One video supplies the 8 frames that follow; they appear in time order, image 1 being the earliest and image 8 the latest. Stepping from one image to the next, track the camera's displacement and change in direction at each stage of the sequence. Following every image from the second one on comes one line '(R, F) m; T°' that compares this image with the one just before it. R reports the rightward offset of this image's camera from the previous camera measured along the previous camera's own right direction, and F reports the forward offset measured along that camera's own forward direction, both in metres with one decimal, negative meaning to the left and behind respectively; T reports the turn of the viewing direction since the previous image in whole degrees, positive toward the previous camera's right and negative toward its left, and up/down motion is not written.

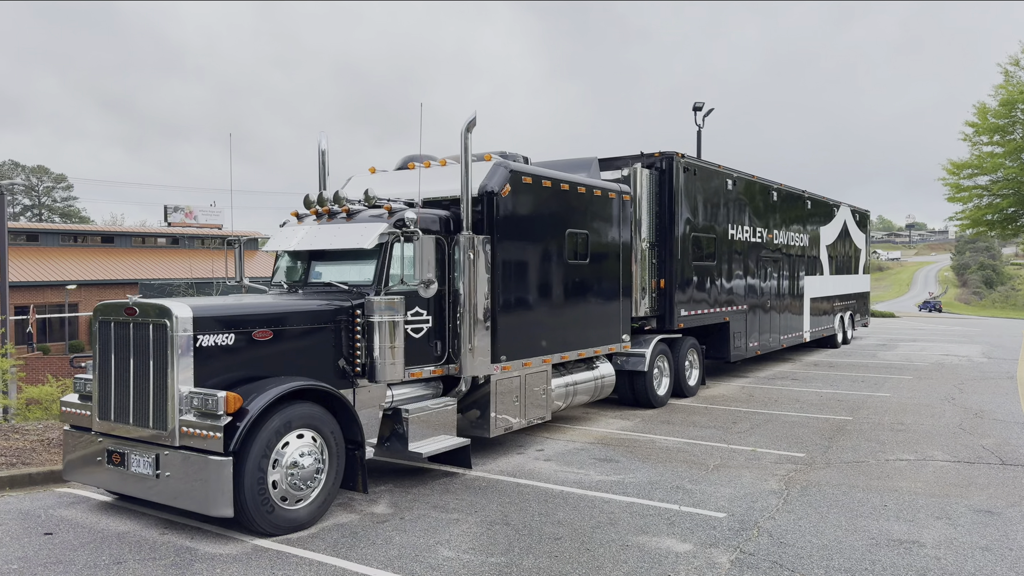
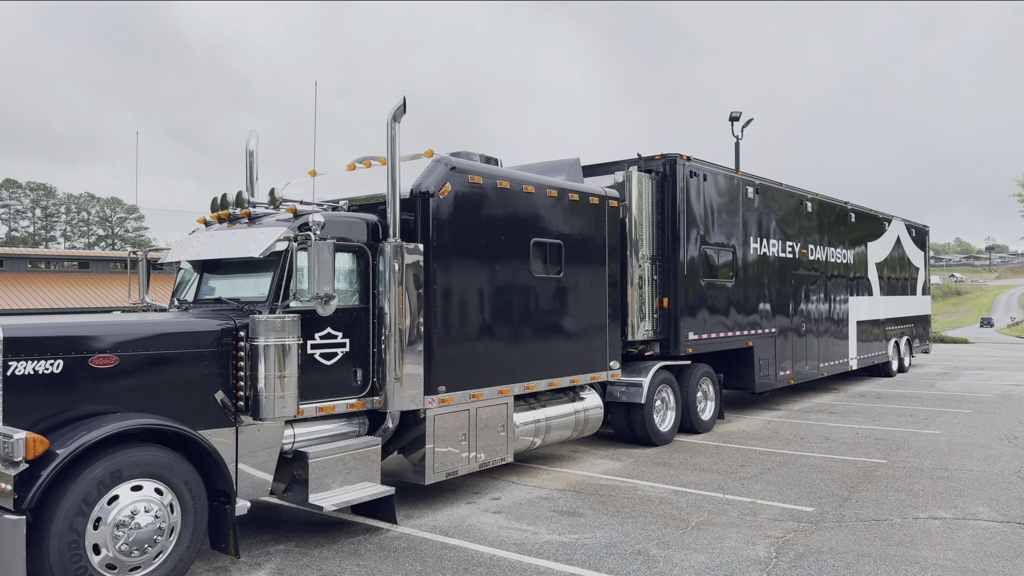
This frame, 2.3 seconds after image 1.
(+0.9, +1.2) m; -4°
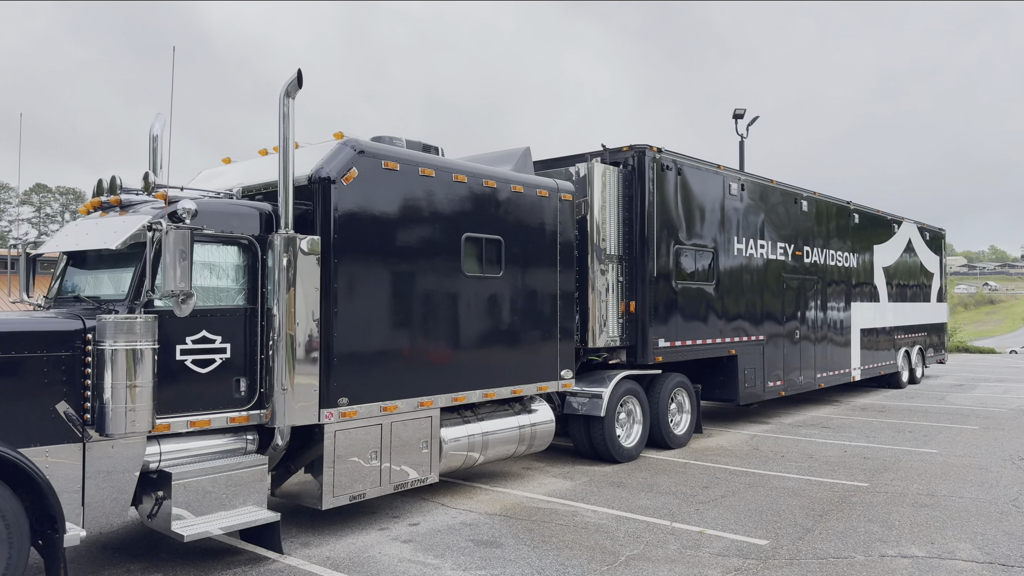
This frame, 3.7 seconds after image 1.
(+0.8, +0.7) m; -2°
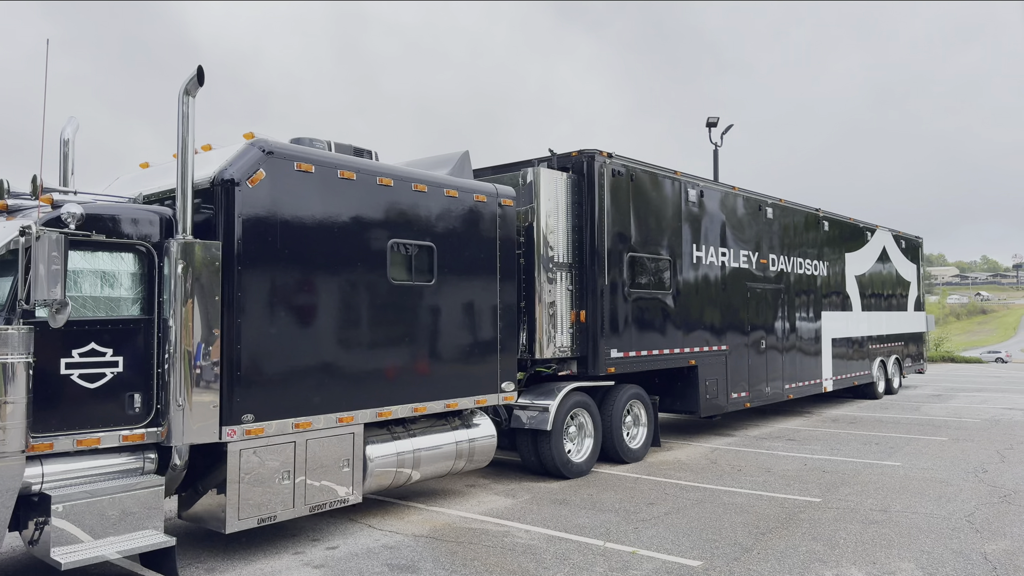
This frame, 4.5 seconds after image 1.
(+0.5, +0.3) m; 0°
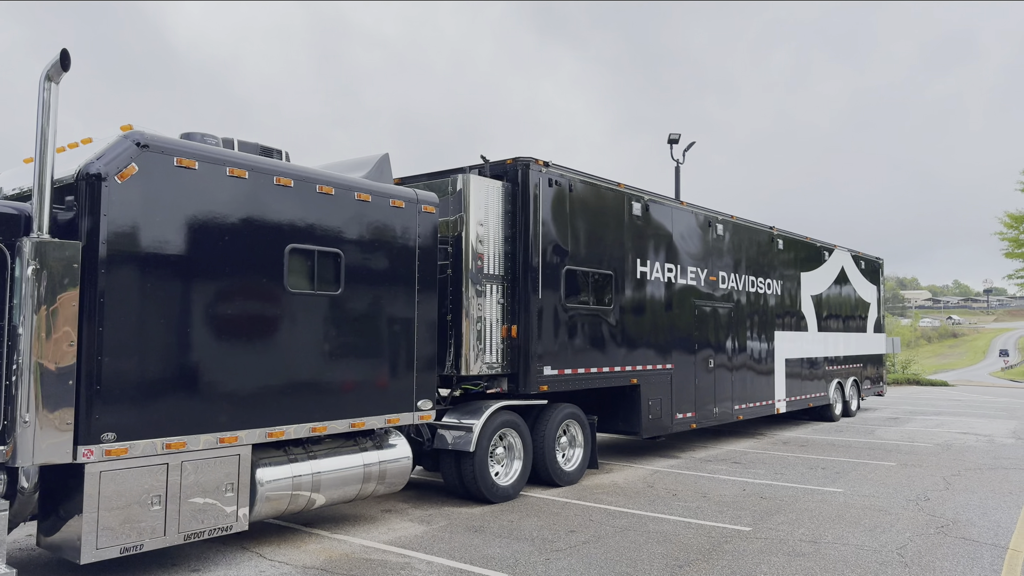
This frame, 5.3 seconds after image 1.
(+0.5, +0.4) m; +2°
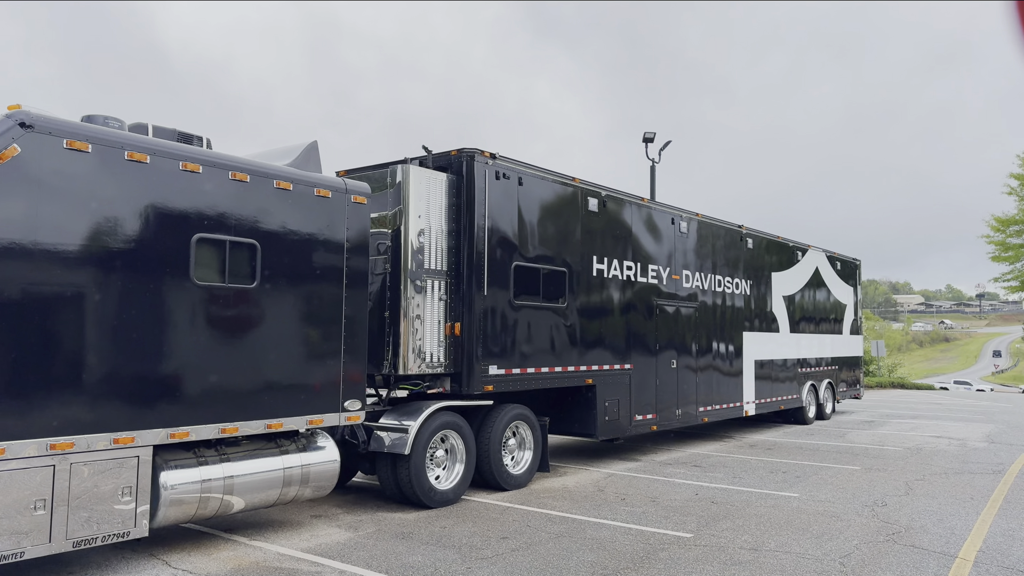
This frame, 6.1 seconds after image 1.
(+0.5, +0.3) m; 0°
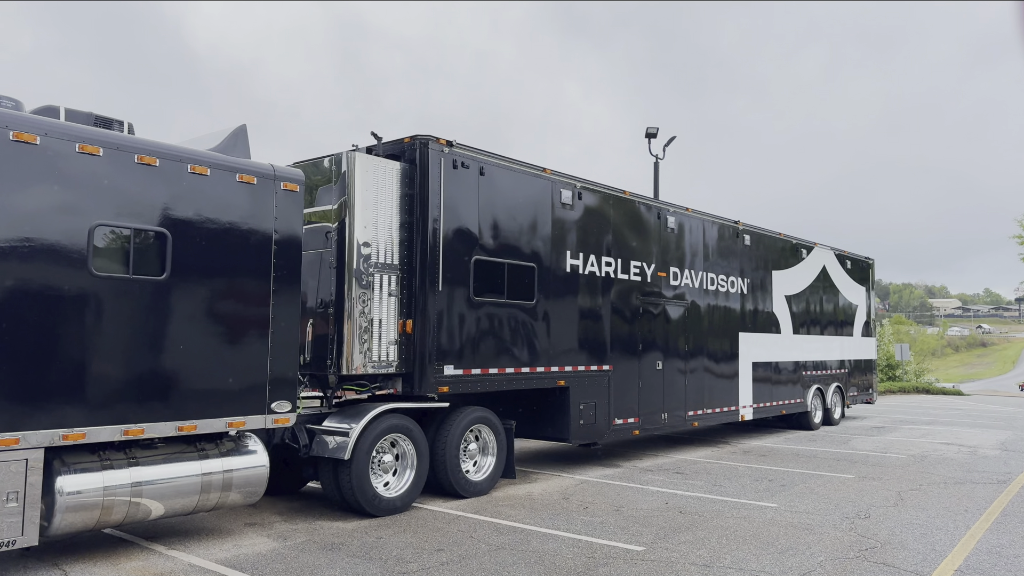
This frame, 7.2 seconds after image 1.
(+0.7, +0.4) m; -2°
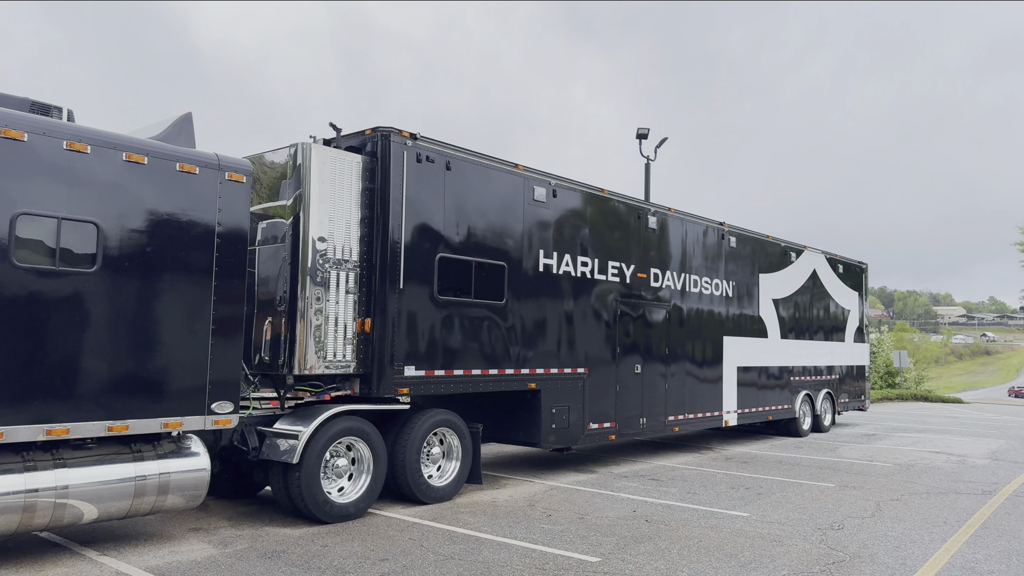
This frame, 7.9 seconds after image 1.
(+0.4, +0.3) m; 0°
